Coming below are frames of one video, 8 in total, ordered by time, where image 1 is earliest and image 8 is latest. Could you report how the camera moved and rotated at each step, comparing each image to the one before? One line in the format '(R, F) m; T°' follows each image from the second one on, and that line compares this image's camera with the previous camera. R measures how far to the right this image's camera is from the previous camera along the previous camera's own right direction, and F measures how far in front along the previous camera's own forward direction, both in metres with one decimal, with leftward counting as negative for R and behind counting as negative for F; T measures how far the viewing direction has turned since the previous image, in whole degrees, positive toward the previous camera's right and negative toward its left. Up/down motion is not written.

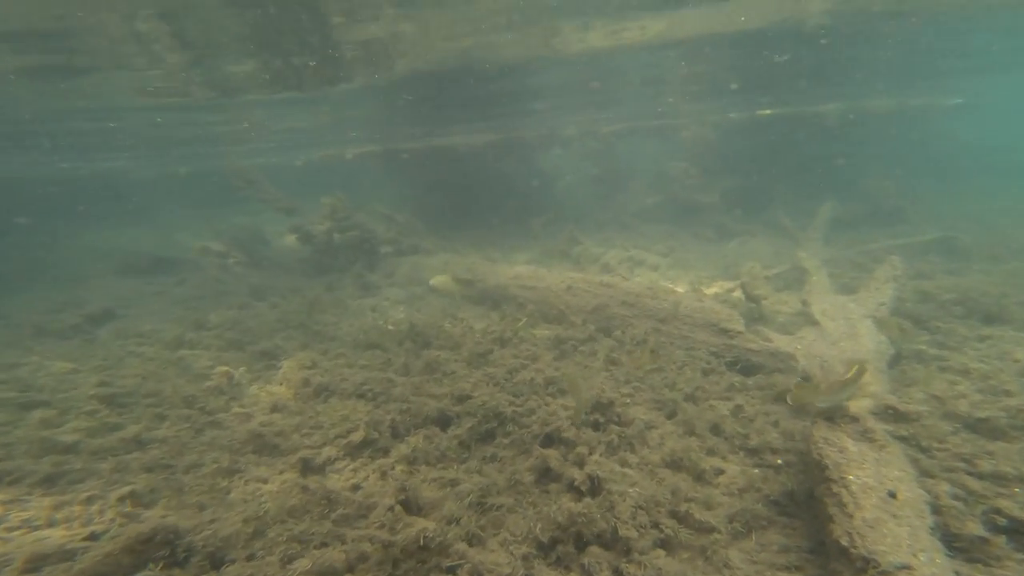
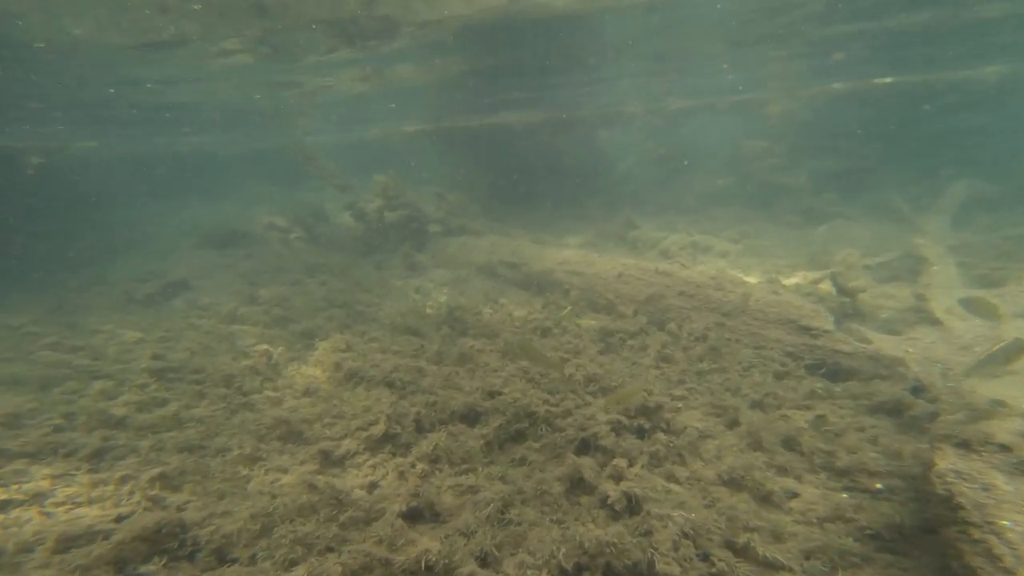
(+0.3, +0.7) m; -9°
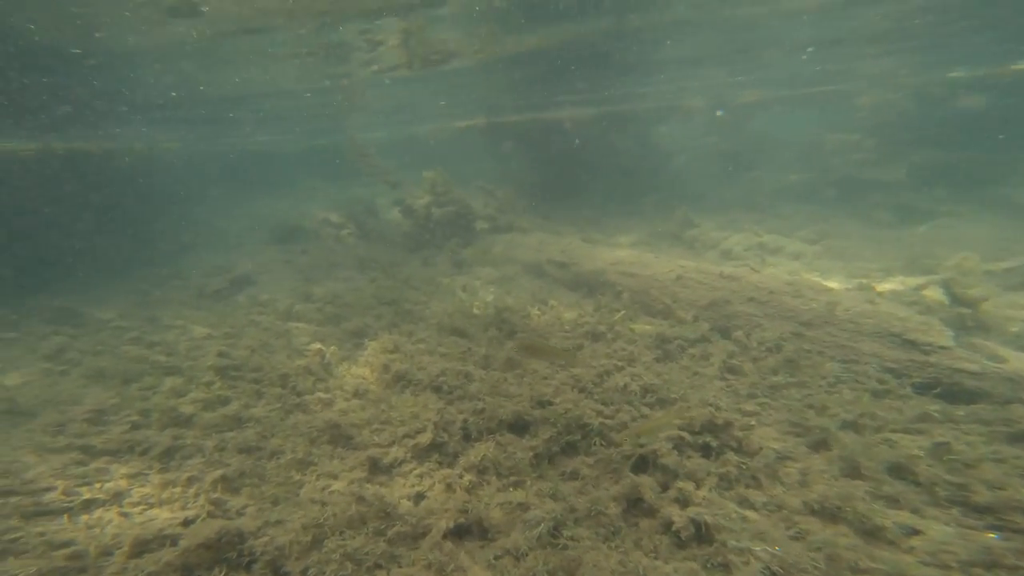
(-0.1, +0.3) m; -6°
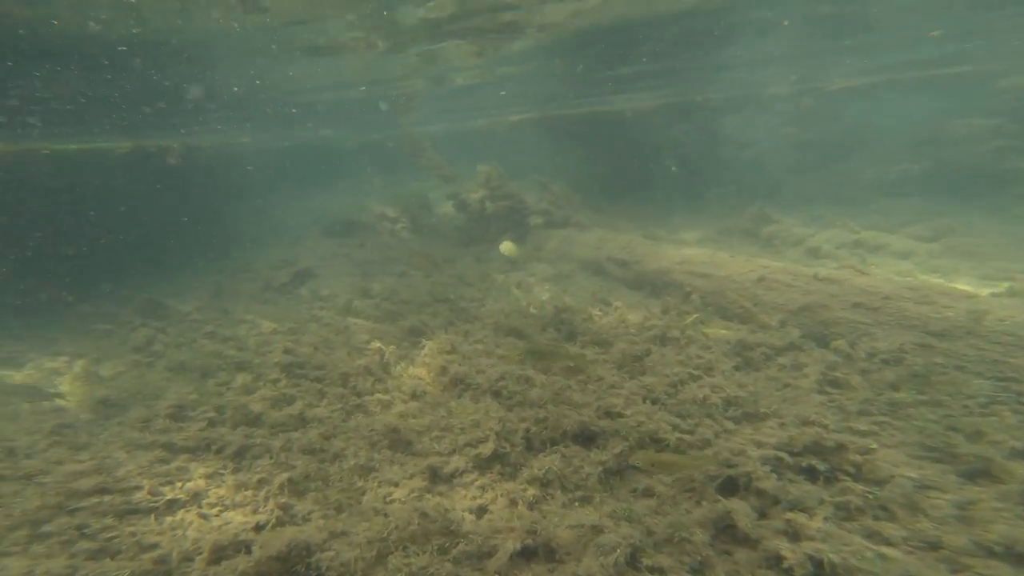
(-0.3, +0.3) m; -6°
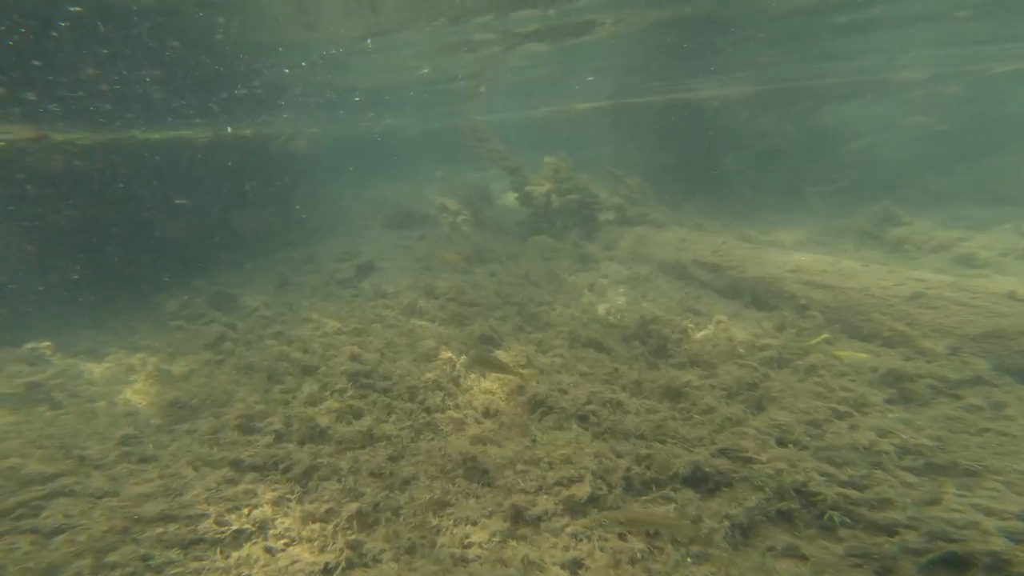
(-0.6, +0.7) m; -6°
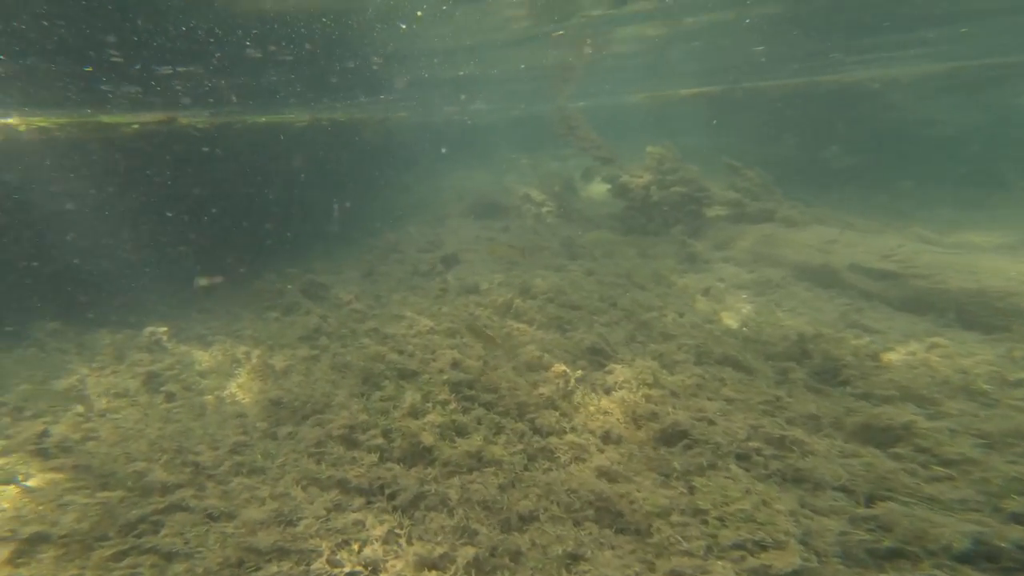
(-0.9, +0.7) m; -8°
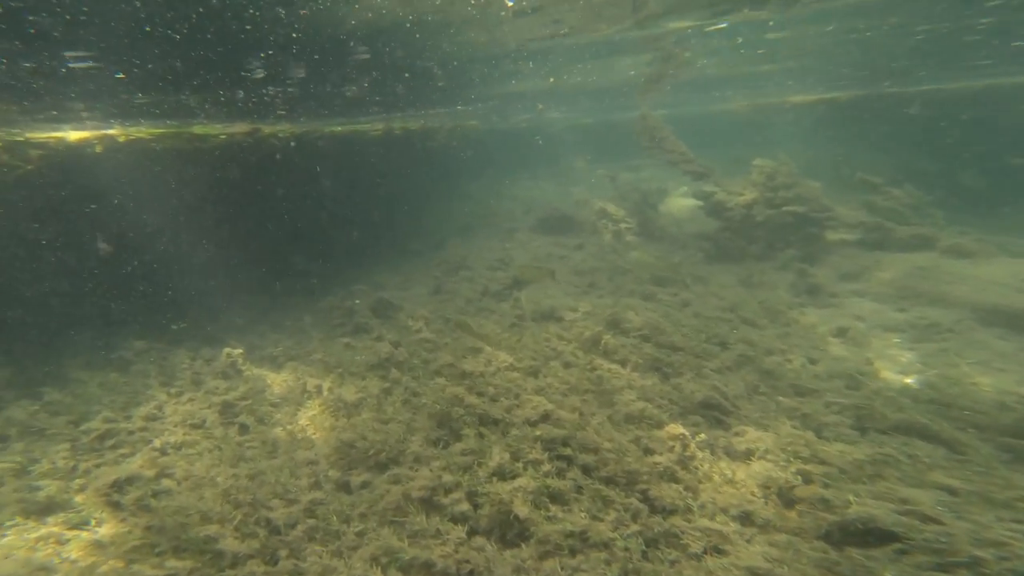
(-0.7, +0.7) m; -7°
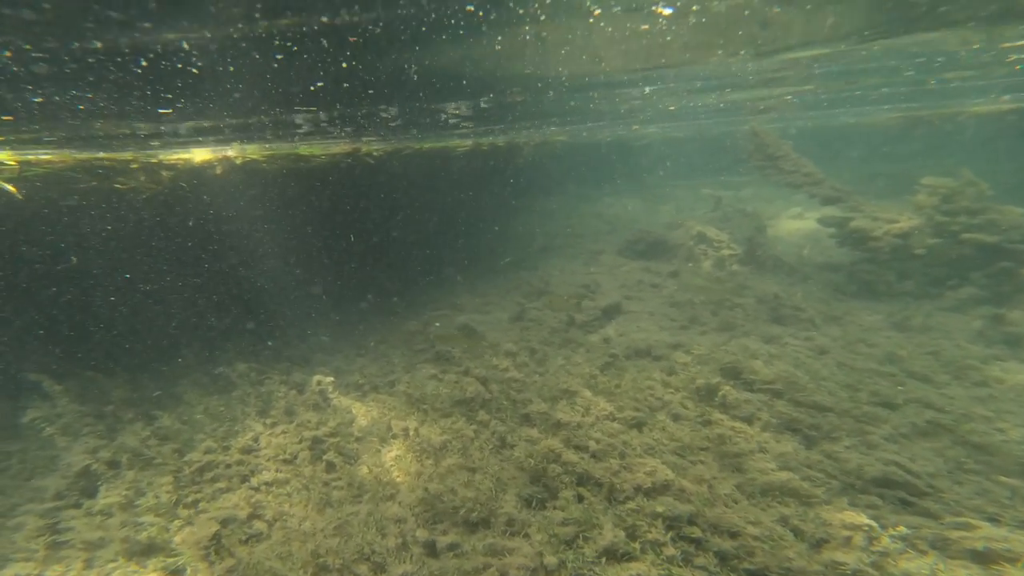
(-0.5, +0.5) m; -9°
